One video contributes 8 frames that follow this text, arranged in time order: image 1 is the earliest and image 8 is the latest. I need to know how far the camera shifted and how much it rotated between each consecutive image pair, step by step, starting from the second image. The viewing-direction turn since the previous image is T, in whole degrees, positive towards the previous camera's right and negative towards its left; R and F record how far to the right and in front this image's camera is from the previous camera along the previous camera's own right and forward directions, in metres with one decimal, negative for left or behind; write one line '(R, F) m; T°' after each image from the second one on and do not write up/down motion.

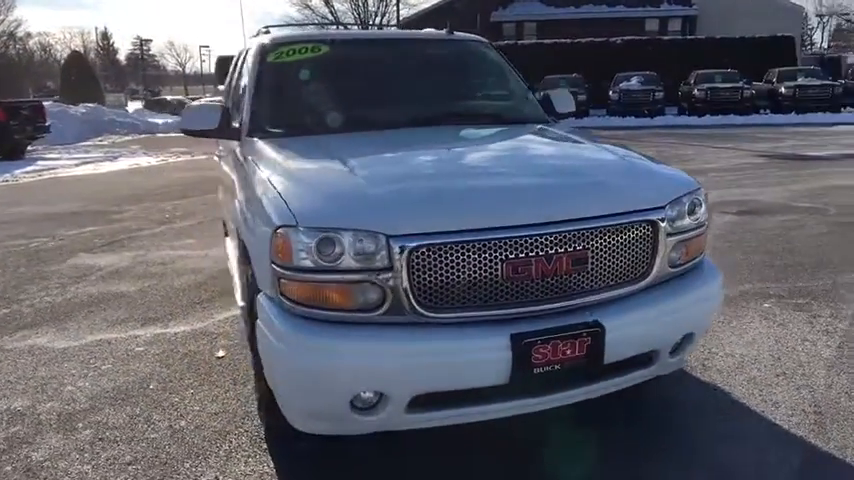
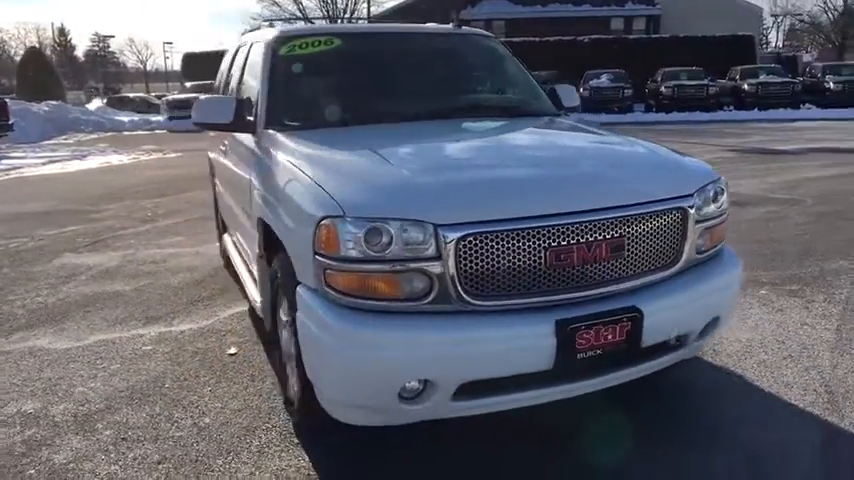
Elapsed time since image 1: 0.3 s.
(-0.3, 0.0) m; +3°
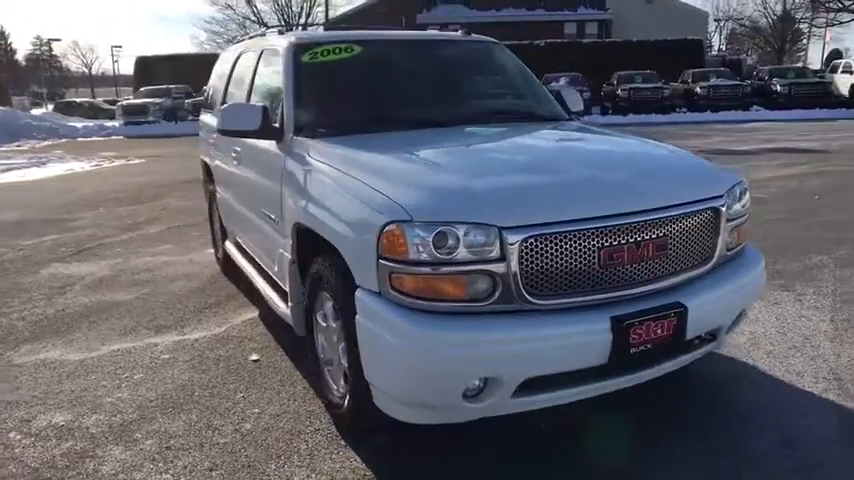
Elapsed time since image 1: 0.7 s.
(-0.5, -0.1) m; +4°
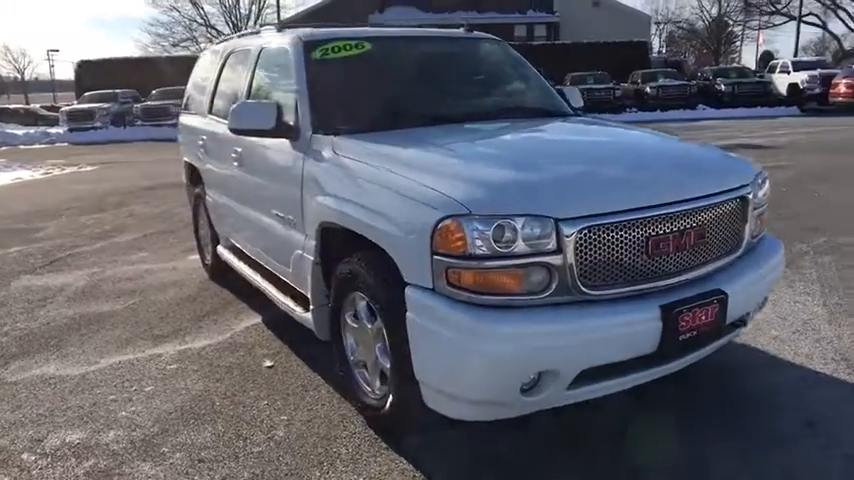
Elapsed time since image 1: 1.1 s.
(-0.5, +0.1) m; +4°
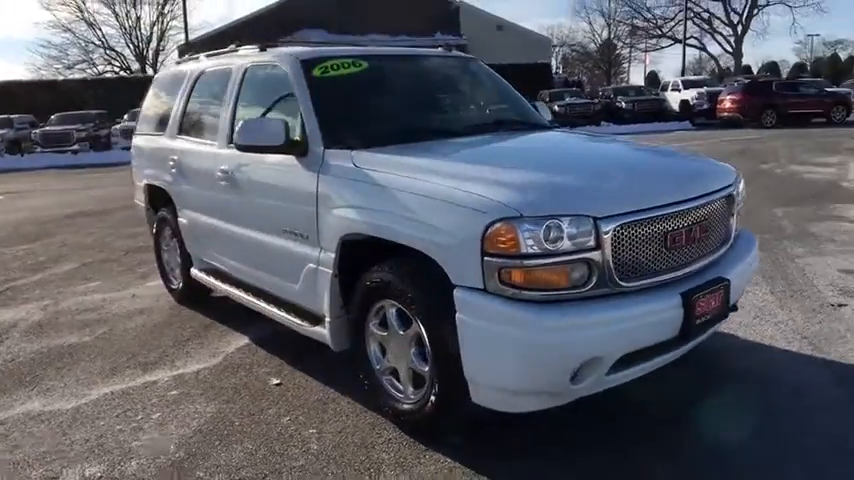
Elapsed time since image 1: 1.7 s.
(-0.6, -0.1) m; +8°
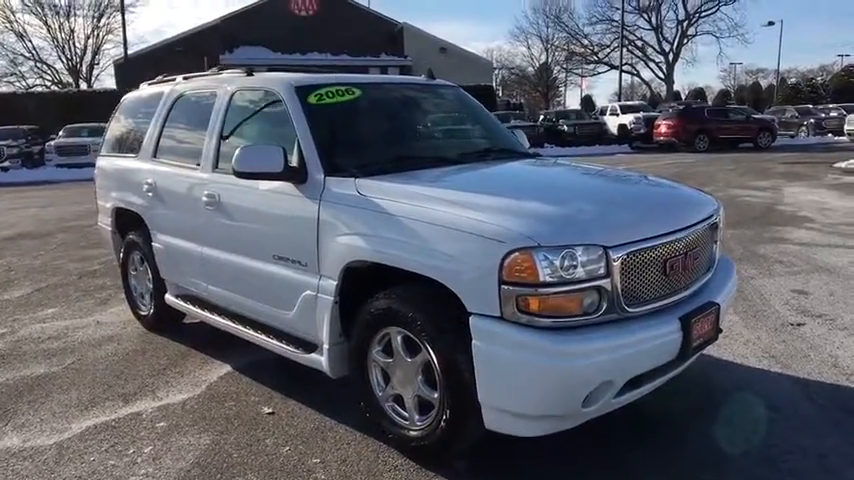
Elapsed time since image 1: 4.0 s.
(-0.4, 0.0) m; +5°
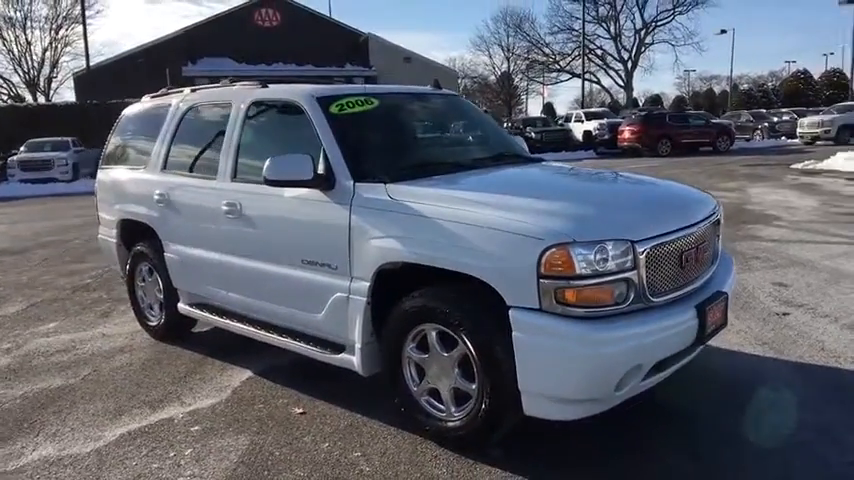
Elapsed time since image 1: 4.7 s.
(-0.4, -0.2) m; +3°
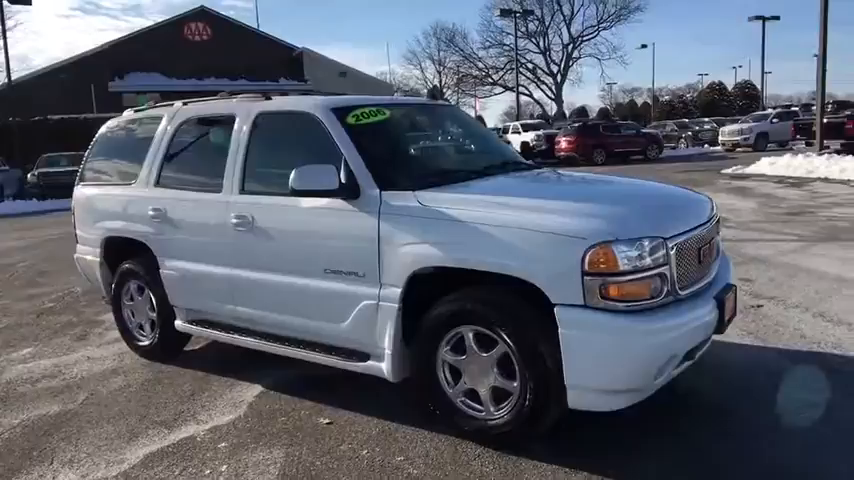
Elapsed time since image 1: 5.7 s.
(-0.6, -0.1) m; +6°
